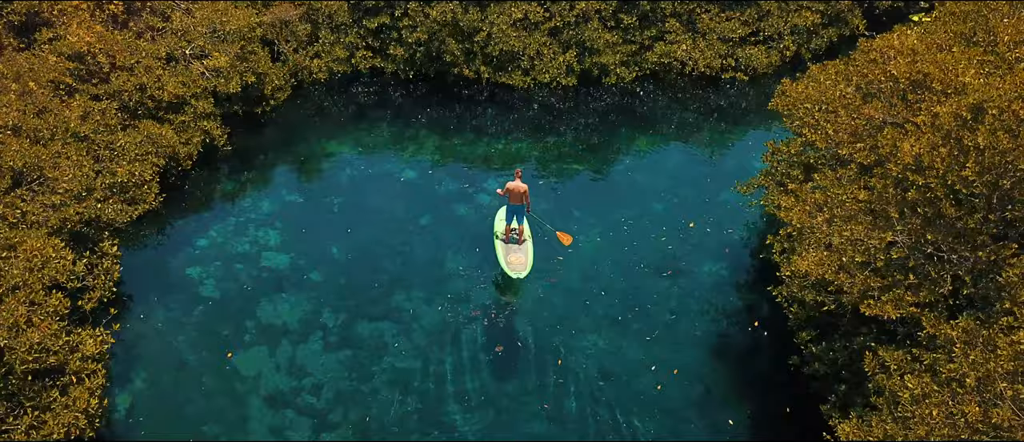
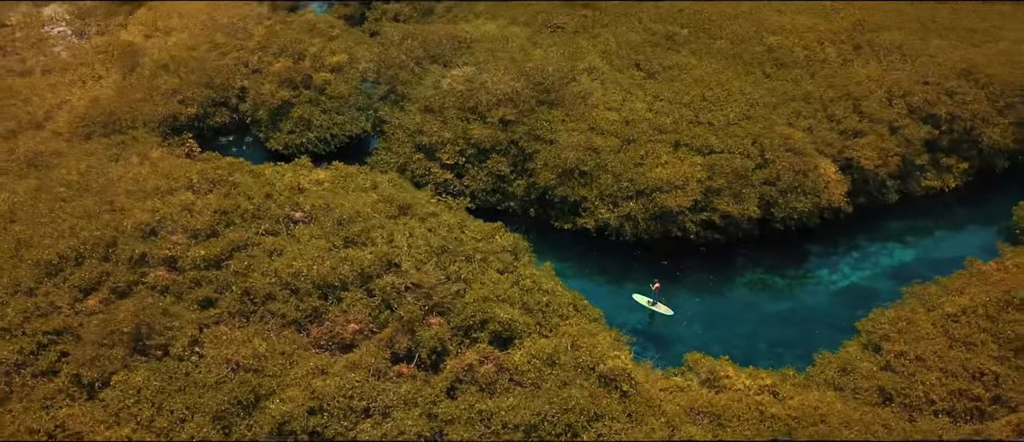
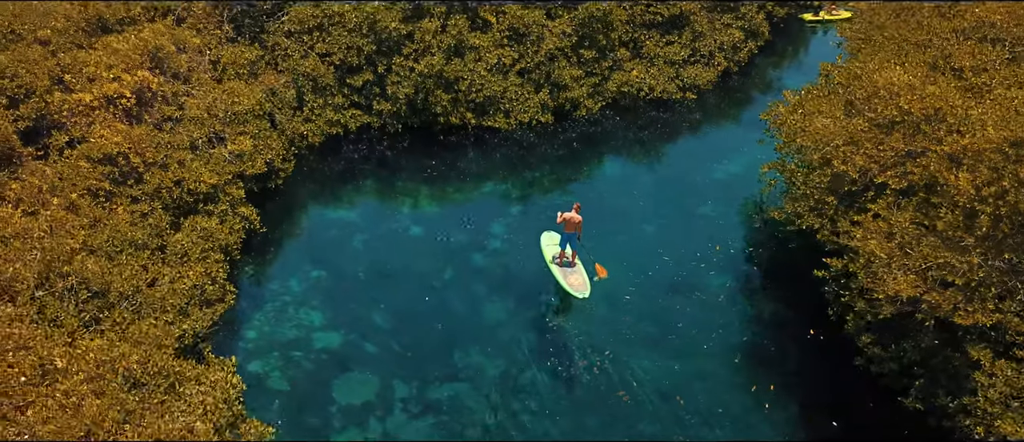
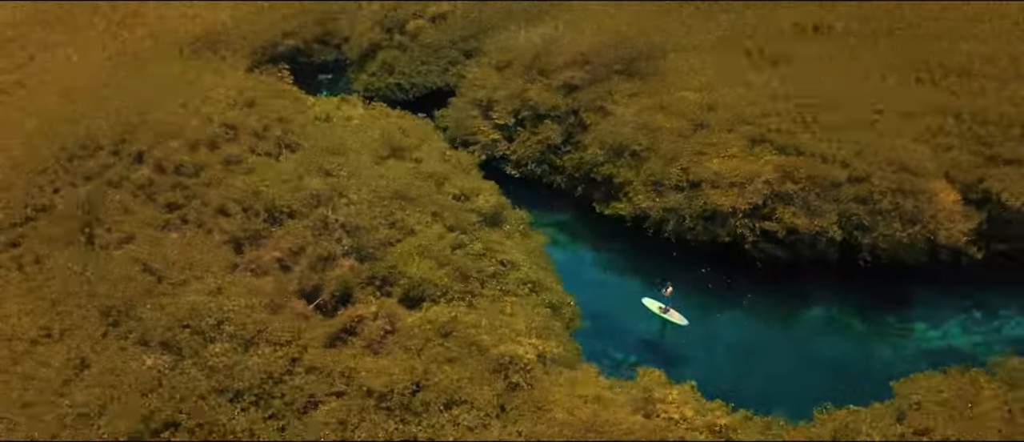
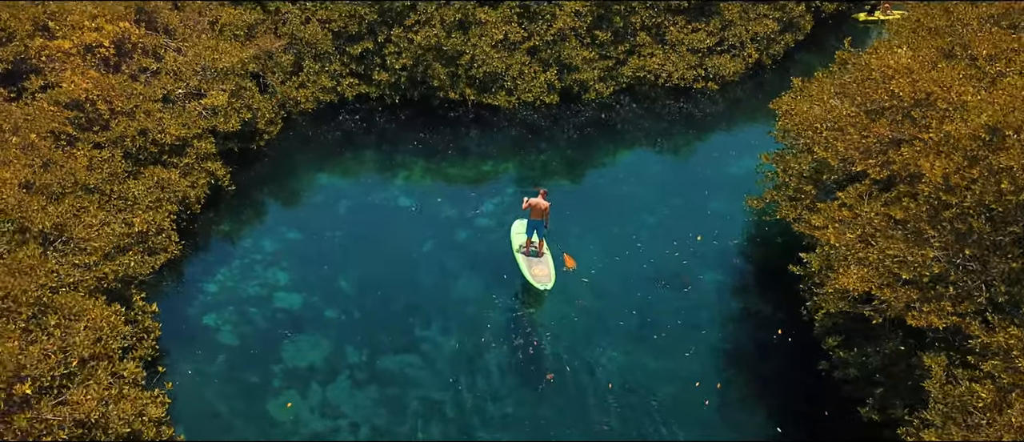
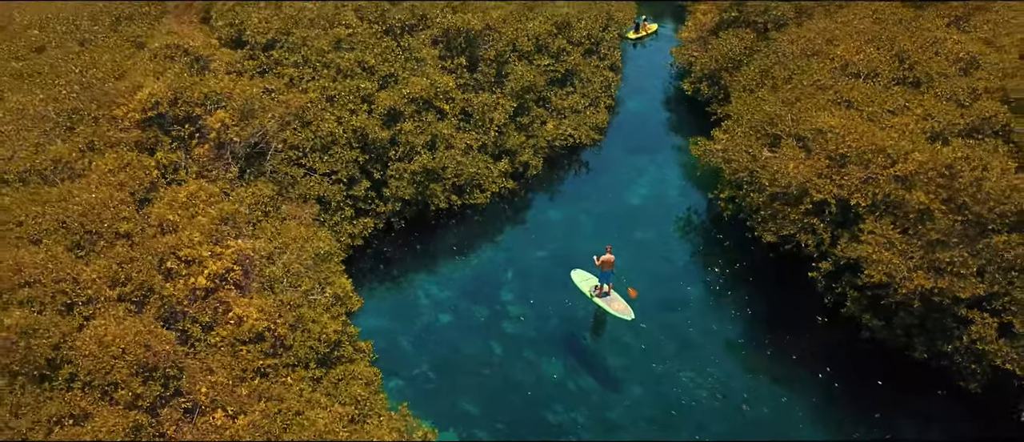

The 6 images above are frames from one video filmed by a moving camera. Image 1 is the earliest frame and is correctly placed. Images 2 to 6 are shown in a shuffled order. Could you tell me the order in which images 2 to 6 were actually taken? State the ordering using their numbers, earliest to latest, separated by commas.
5, 3, 6, 4, 2
